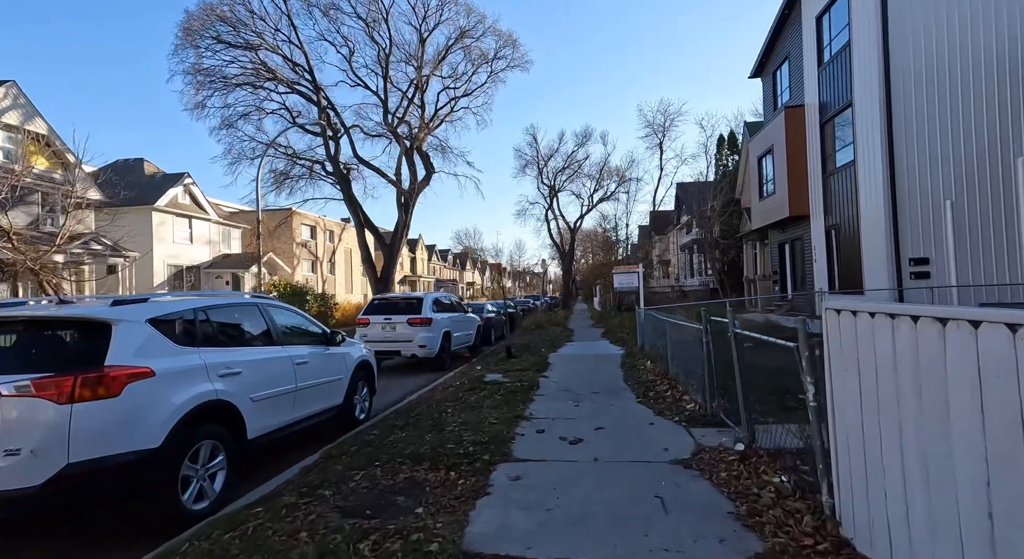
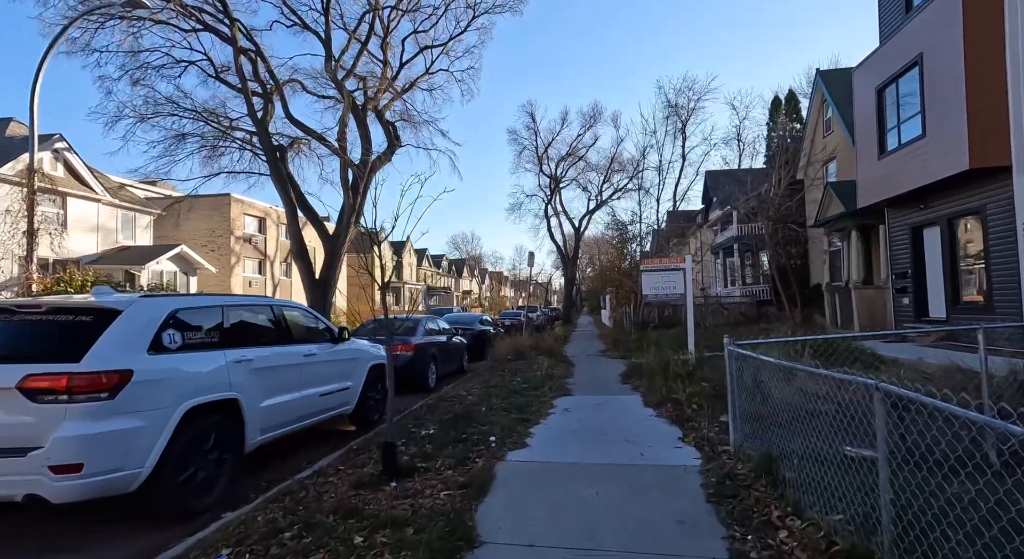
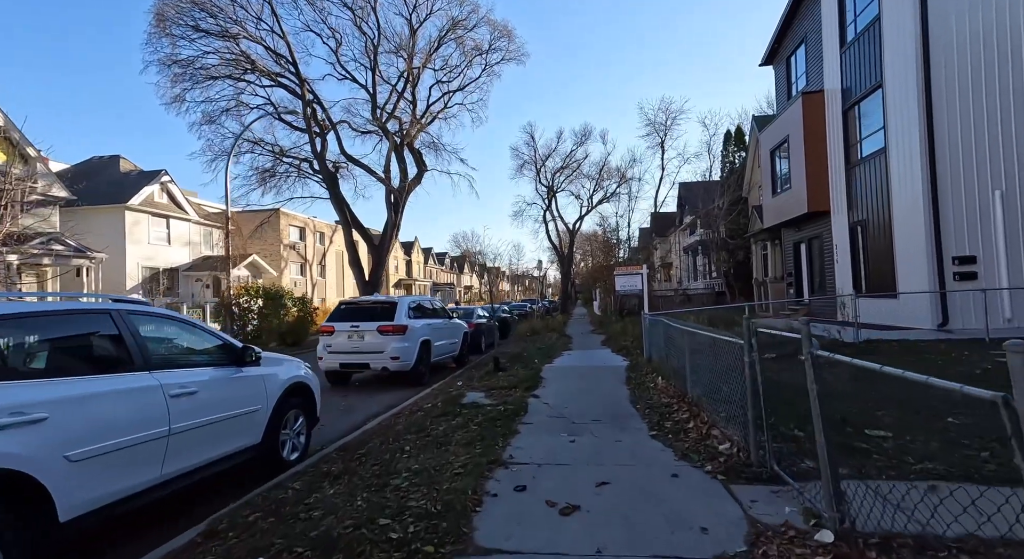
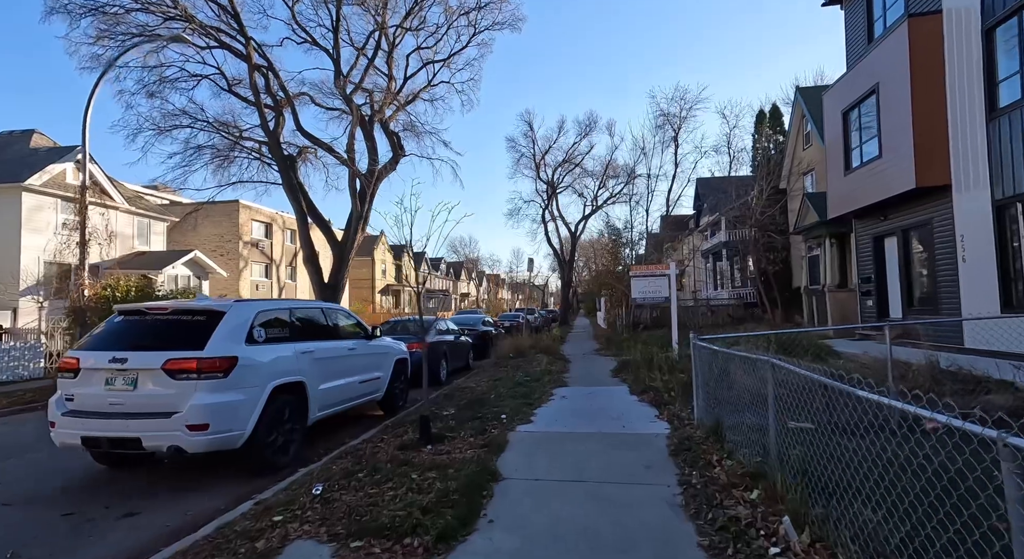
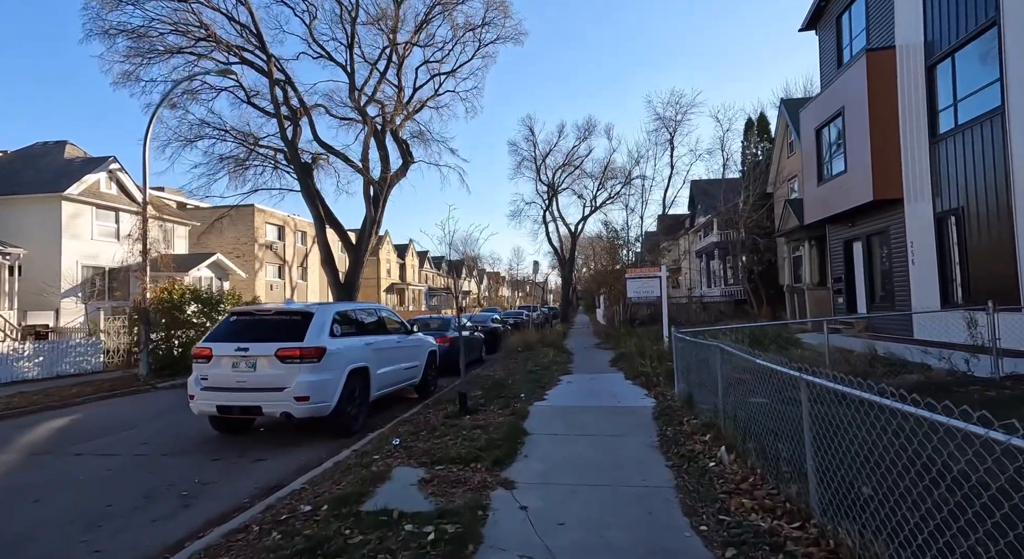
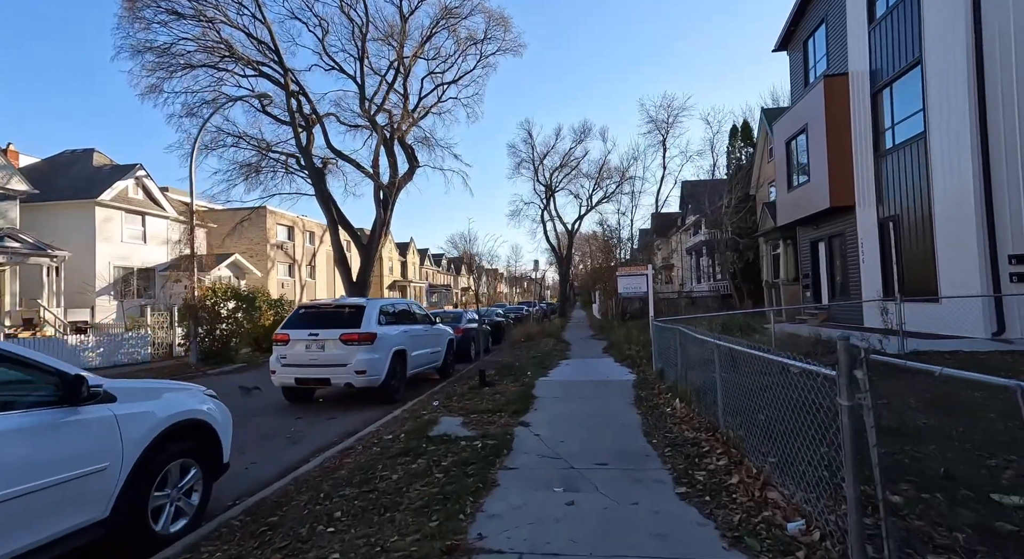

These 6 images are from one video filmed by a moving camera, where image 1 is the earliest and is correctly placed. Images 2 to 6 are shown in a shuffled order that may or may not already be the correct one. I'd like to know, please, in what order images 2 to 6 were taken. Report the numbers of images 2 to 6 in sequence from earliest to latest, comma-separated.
3, 6, 5, 4, 2
